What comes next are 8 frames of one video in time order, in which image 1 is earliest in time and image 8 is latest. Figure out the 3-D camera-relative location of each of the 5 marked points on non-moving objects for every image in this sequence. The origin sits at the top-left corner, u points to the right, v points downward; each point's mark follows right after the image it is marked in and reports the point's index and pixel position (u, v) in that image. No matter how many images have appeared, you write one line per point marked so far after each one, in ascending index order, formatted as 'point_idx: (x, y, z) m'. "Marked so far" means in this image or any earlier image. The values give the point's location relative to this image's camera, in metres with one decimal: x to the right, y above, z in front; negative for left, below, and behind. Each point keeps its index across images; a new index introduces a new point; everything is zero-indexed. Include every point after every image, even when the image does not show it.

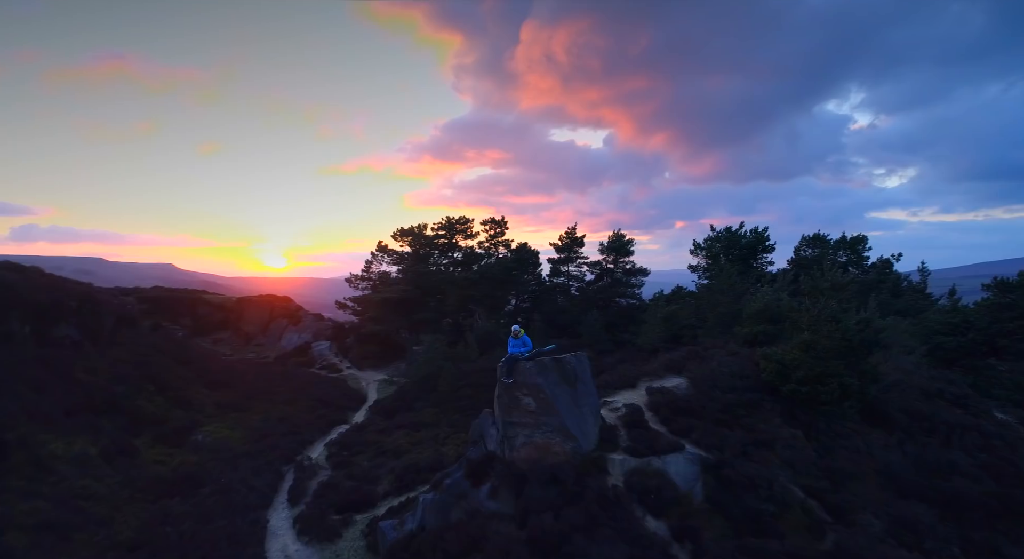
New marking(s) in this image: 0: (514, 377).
0: (+0.1, -2.6, +14.2) m
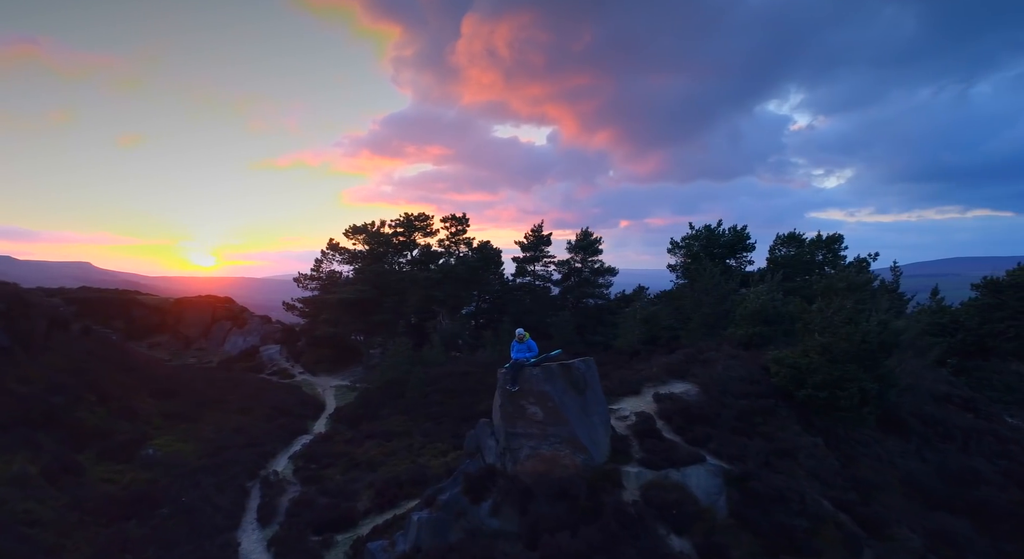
0: (+0.2, -2.6, +13.2) m
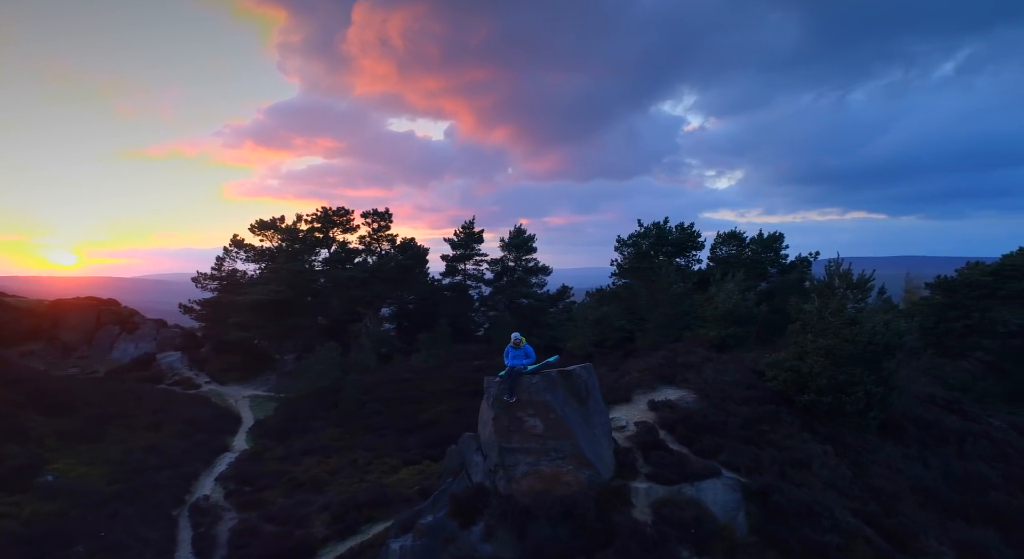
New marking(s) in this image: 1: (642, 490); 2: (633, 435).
0: (+0.2, -2.6, +12.0) m
1: (+2.7, -4.4, +11.2) m
2: (+3.0, -3.9, +13.2) m
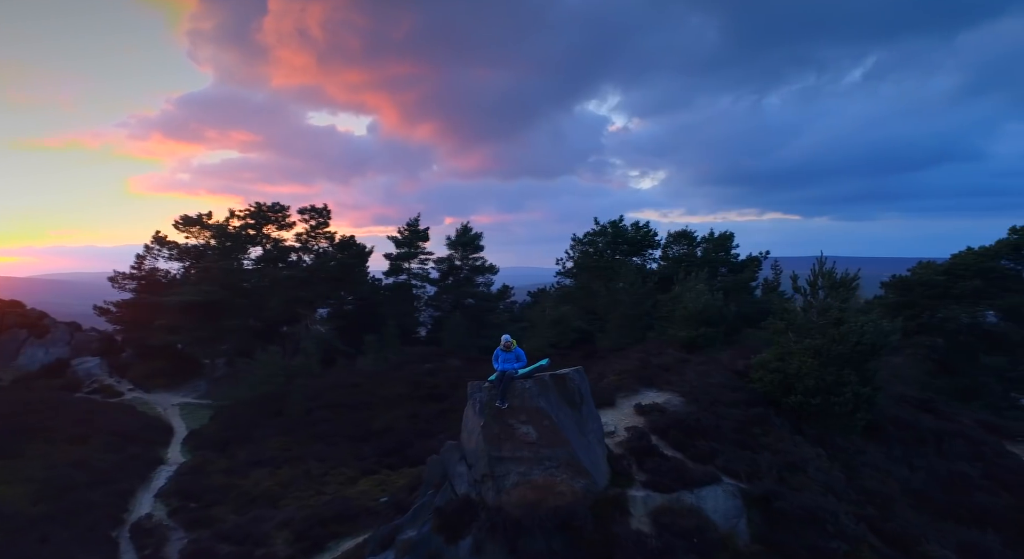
0: (0.0, -2.6, +11.3) m
1: (+2.6, -4.4, +10.8) m
2: (+2.7, -3.9, +12.8) m
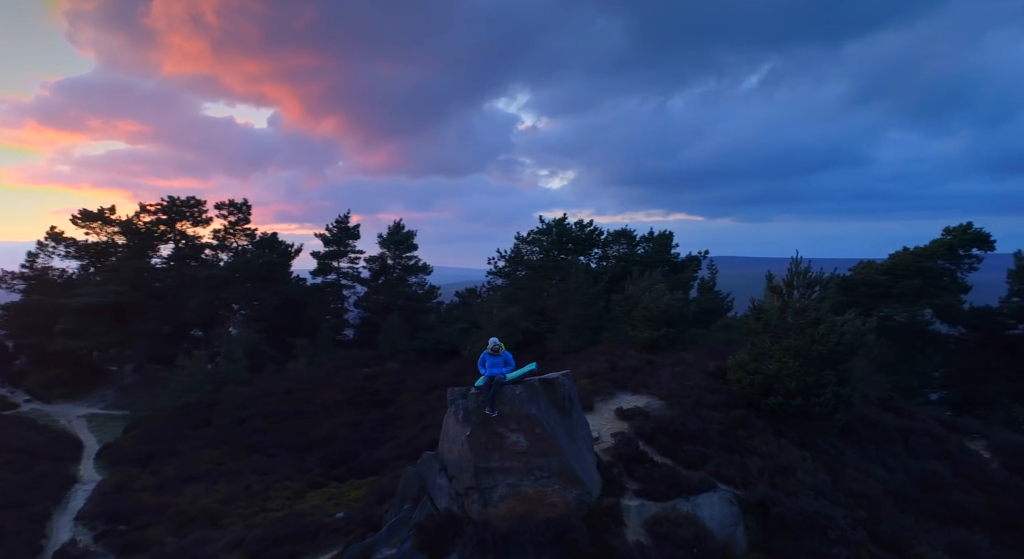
0: (-0.3, -2.6, +10.6) m
1: (+2.4, -4.4, +10.3) m
2: (+2.3, -3.9, +12.4) m
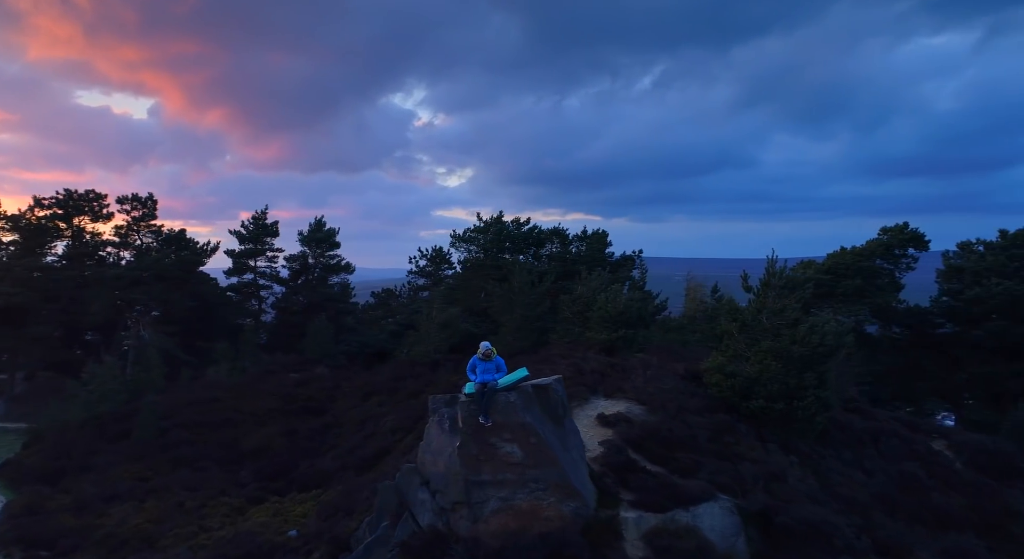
0: (-0.4, -2.5, +9.9) m
1: (+2.2, -4.5, +9.9) m
2: (+2.0, -3.9, +11.9) m
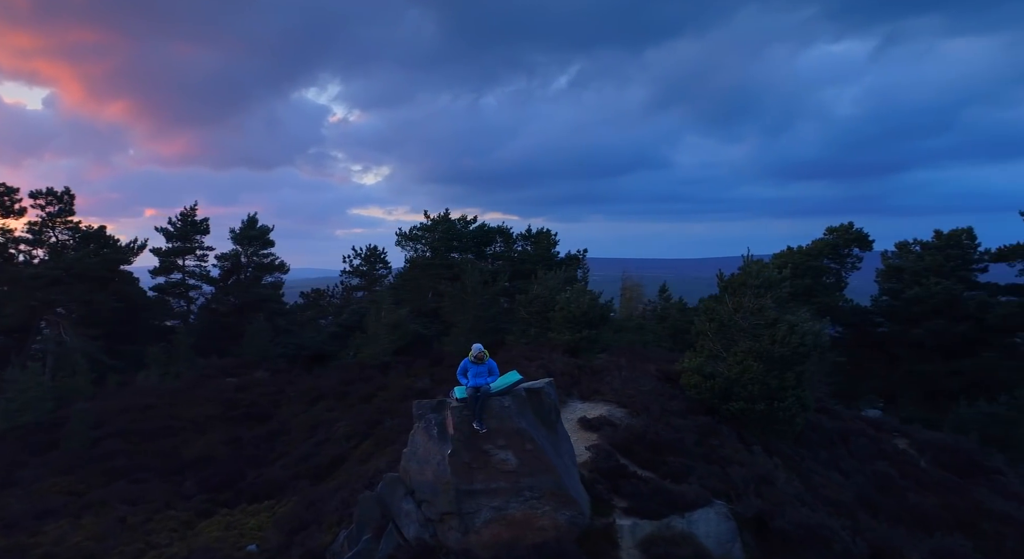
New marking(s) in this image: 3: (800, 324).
0: (-0.5, -2.5, +9.4) m
1: (+2.1, -4.5, +9.6) m
2: (+1.7, -3.9, +11.5) m
3: (+7.9, -1.4, +14.7) m
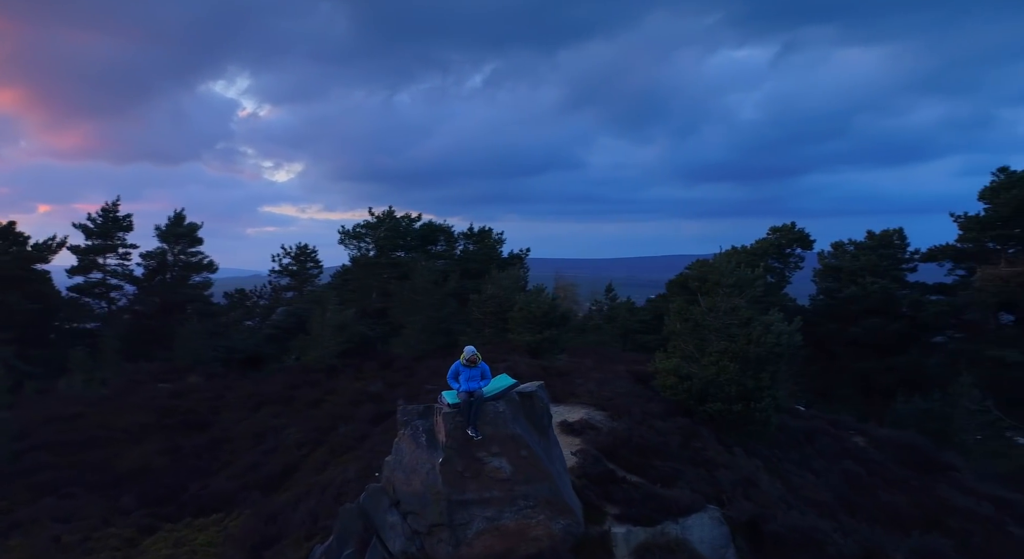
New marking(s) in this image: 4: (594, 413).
0: (-0.6, -2.5, +9.0) m
1: (+1.9, -4.5, +9.4) m
2: (+1.4, -4.0, +11.3) m
3: (+7.3, -1.5, +15.0) m
4: (+2.2, -3.7, +14.5) m
